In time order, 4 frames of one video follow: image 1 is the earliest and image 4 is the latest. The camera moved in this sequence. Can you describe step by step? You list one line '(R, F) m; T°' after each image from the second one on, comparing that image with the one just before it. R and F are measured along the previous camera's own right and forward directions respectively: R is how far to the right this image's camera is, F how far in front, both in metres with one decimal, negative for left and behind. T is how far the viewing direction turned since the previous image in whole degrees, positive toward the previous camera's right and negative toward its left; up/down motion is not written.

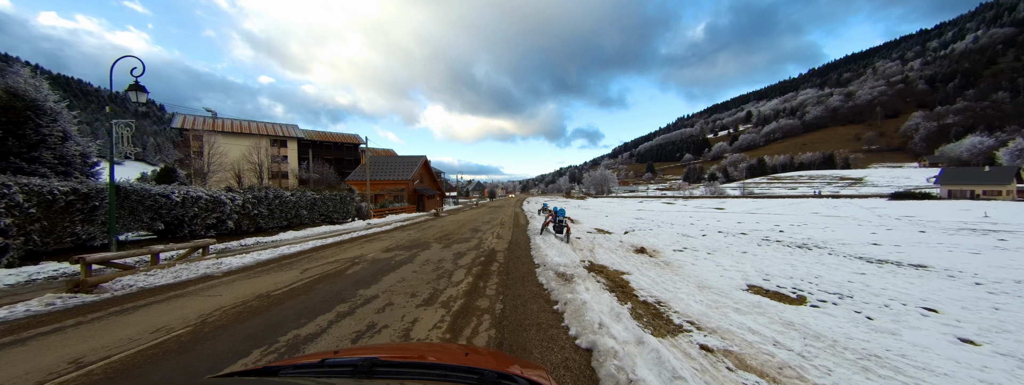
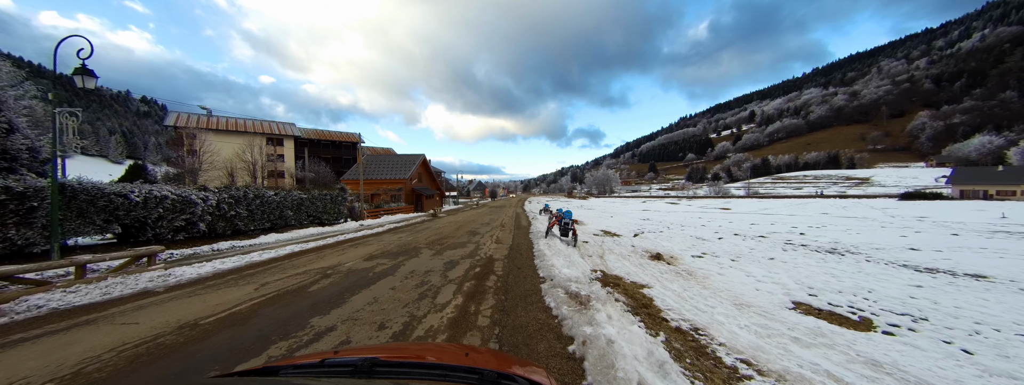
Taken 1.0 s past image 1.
(0.0, +1.1) m; 0°
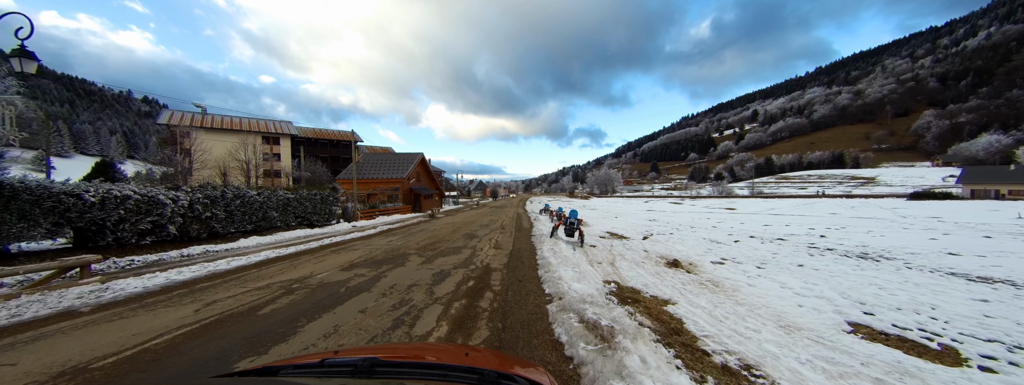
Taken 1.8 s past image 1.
(0.0, +0.9) m; 0°
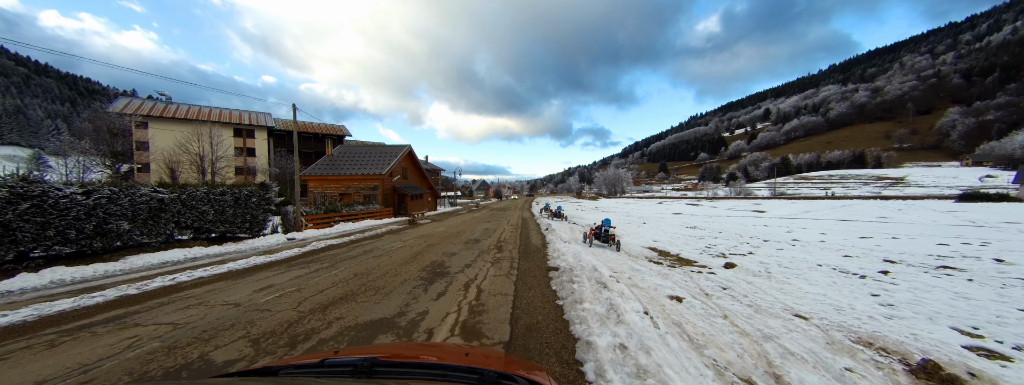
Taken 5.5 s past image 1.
(+0.1, +5.1) m; -1°
